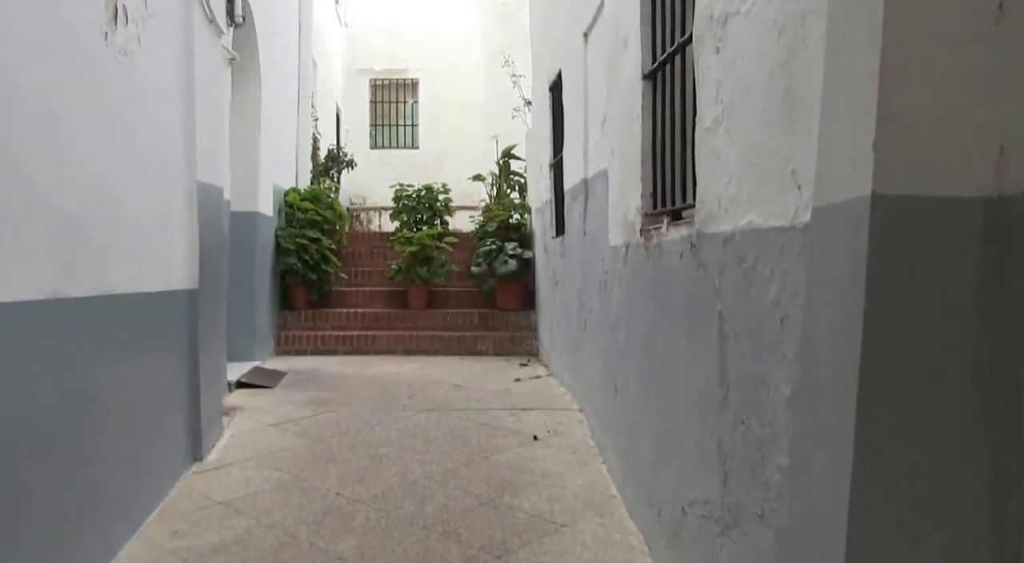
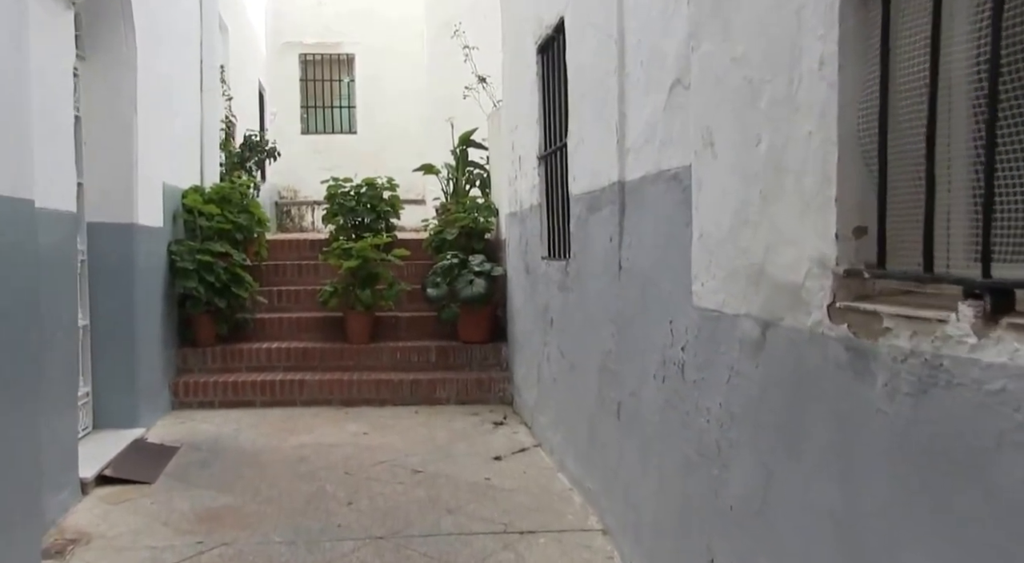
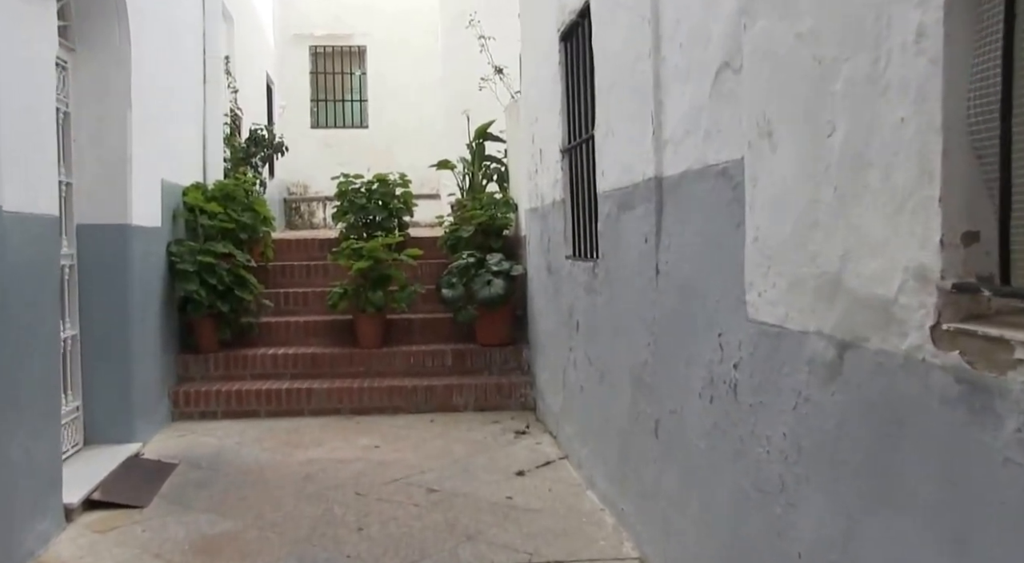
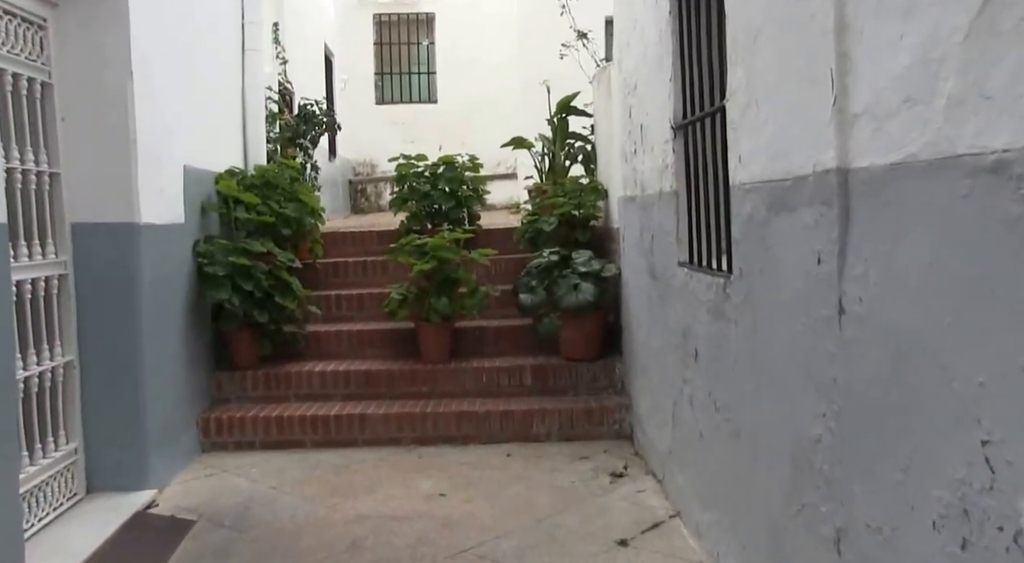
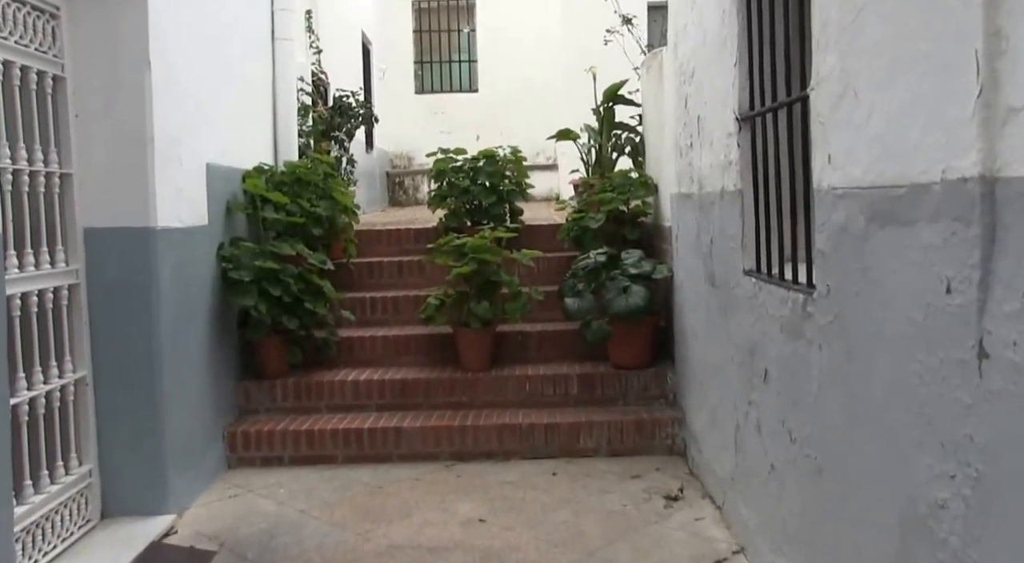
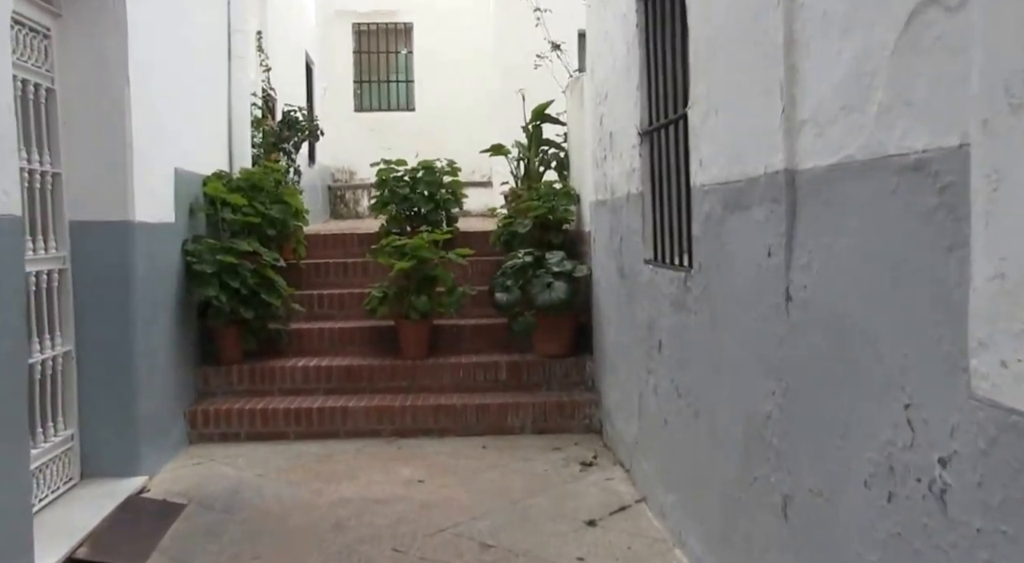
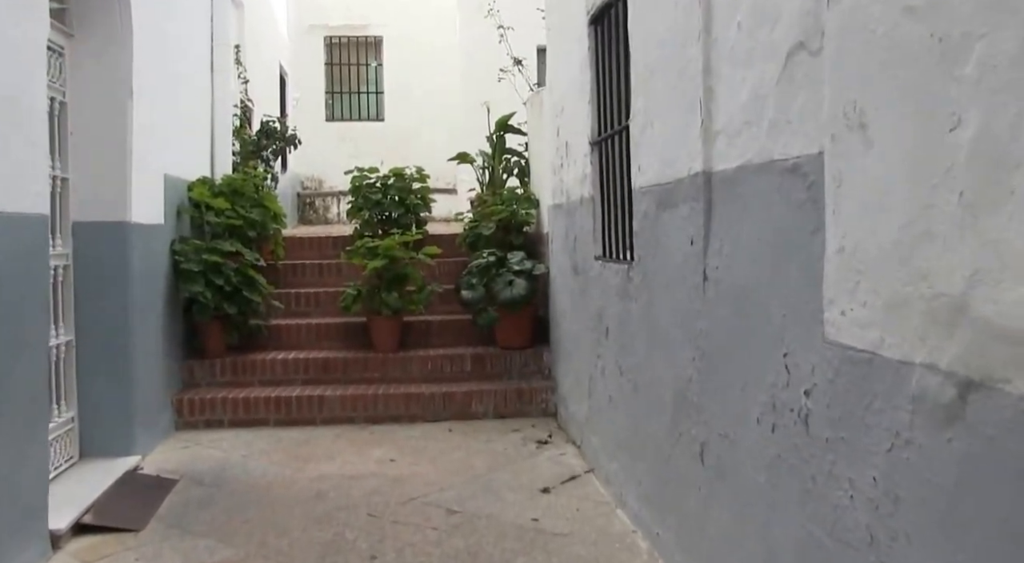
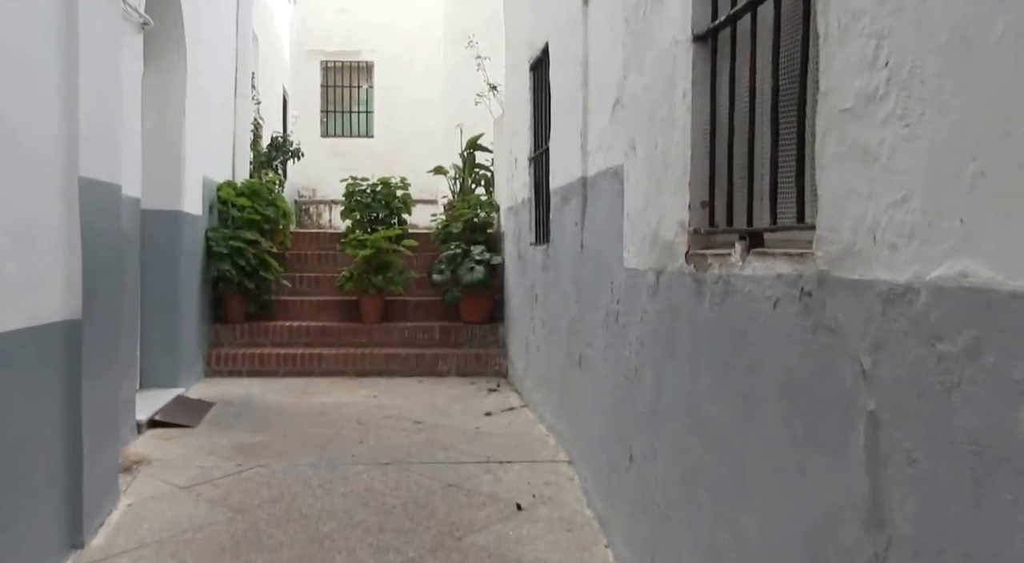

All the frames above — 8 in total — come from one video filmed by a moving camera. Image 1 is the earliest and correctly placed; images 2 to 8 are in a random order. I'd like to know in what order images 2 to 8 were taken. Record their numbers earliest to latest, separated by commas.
8, 2, 3, 7, 6, 4, 5
